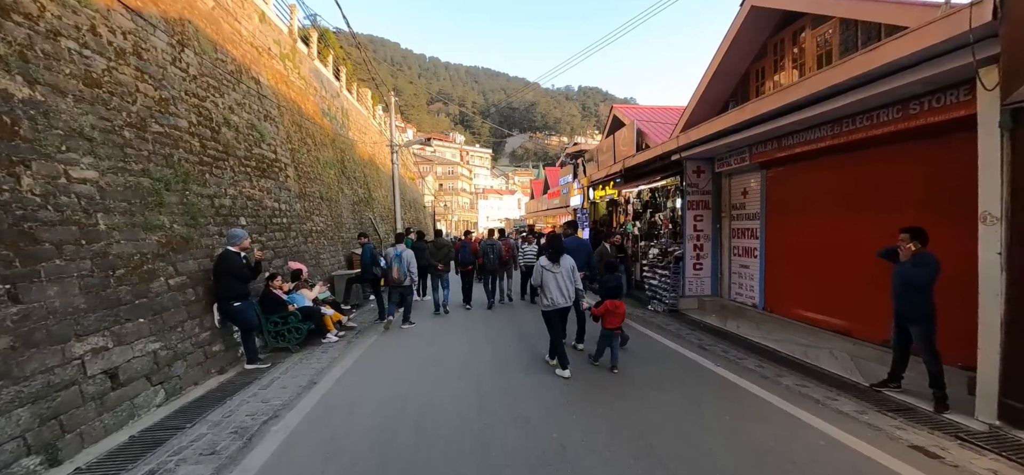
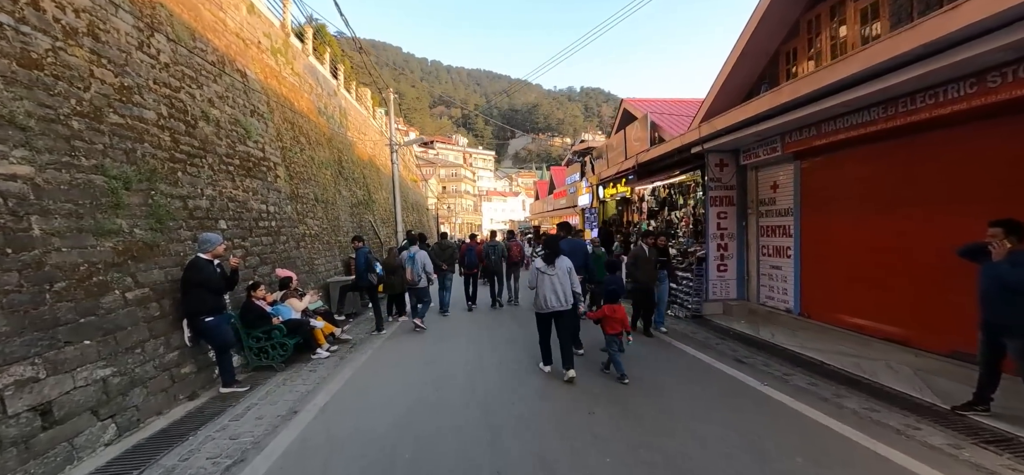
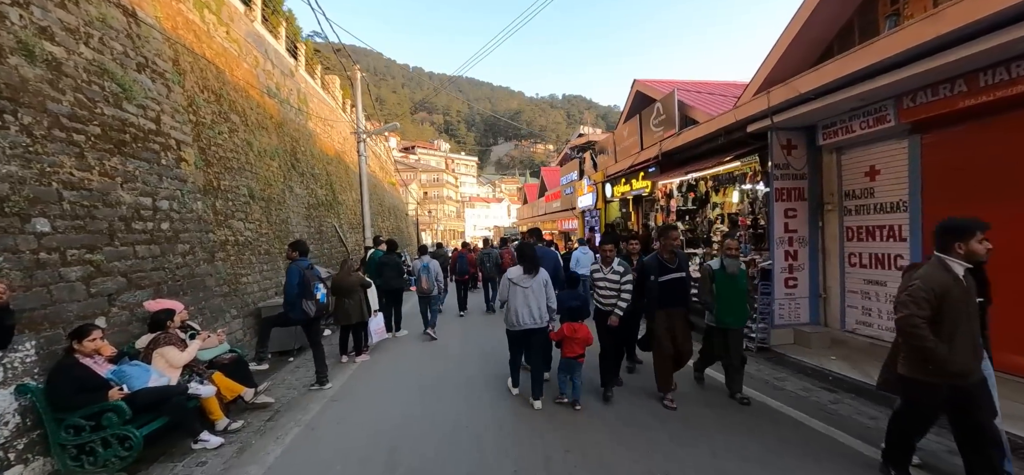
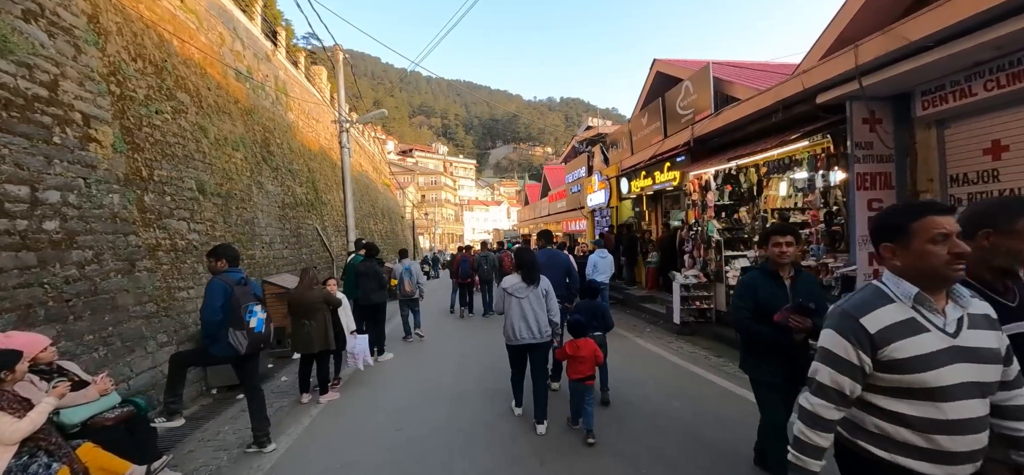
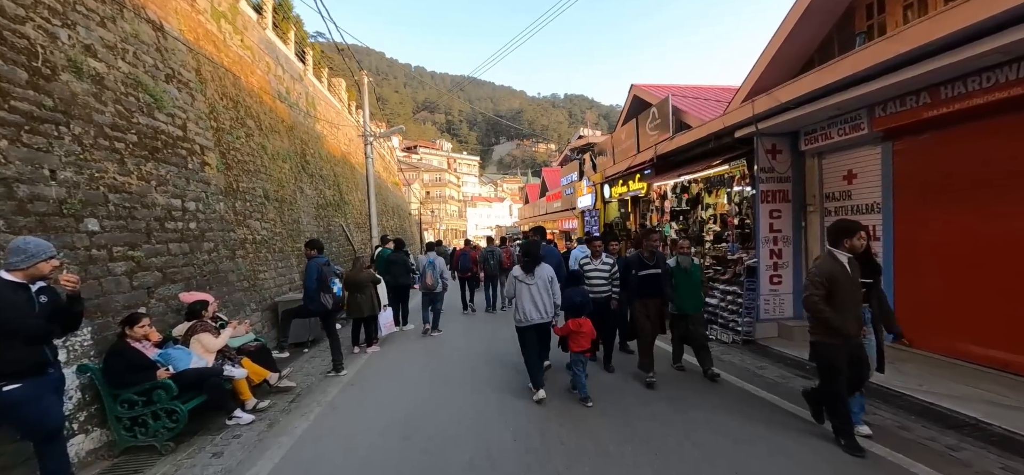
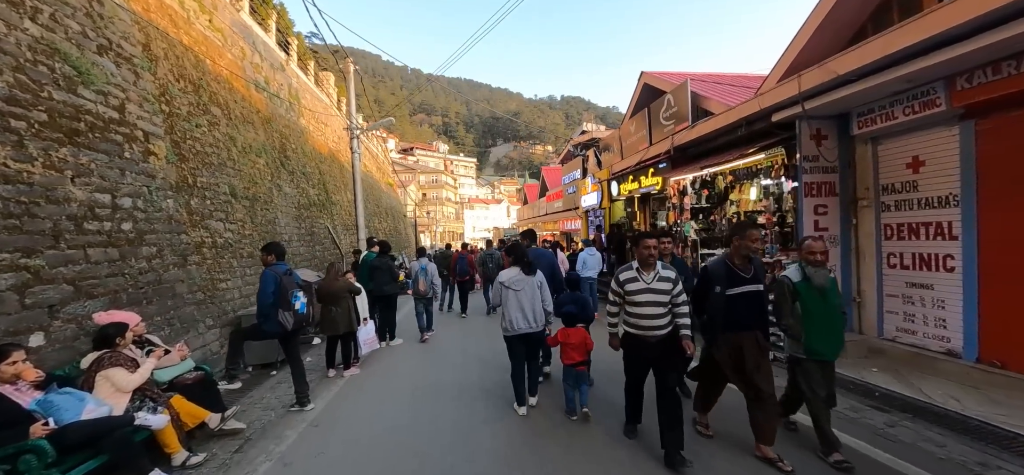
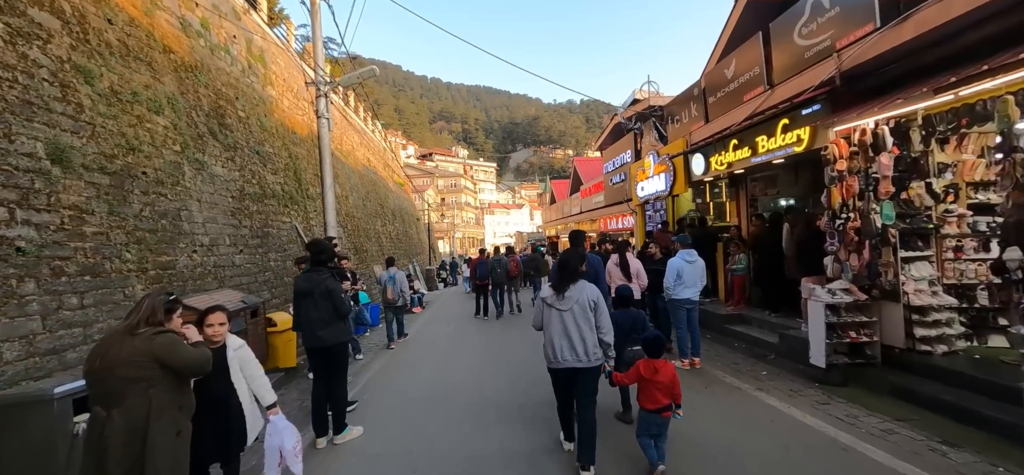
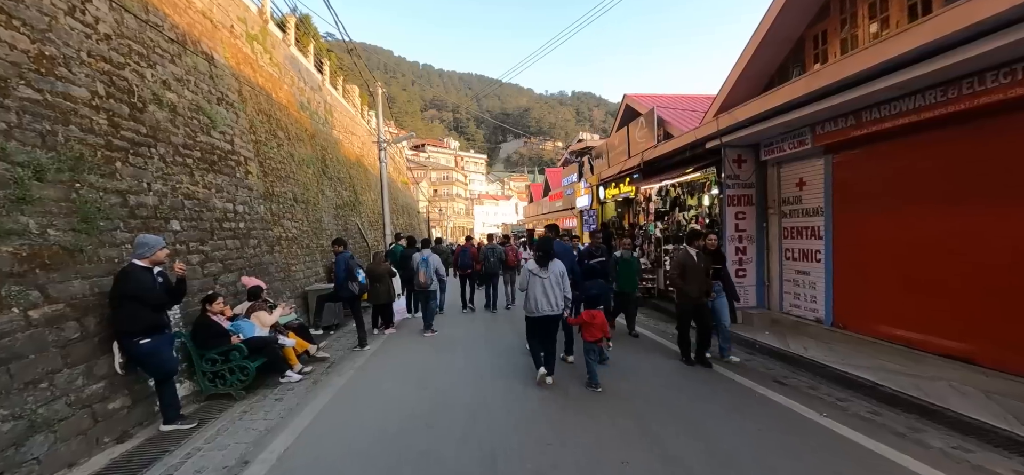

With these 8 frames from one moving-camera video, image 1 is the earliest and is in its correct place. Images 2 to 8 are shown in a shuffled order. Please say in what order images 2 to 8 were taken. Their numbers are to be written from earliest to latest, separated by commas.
2, 8, 5, 3, 6, 4, 7
